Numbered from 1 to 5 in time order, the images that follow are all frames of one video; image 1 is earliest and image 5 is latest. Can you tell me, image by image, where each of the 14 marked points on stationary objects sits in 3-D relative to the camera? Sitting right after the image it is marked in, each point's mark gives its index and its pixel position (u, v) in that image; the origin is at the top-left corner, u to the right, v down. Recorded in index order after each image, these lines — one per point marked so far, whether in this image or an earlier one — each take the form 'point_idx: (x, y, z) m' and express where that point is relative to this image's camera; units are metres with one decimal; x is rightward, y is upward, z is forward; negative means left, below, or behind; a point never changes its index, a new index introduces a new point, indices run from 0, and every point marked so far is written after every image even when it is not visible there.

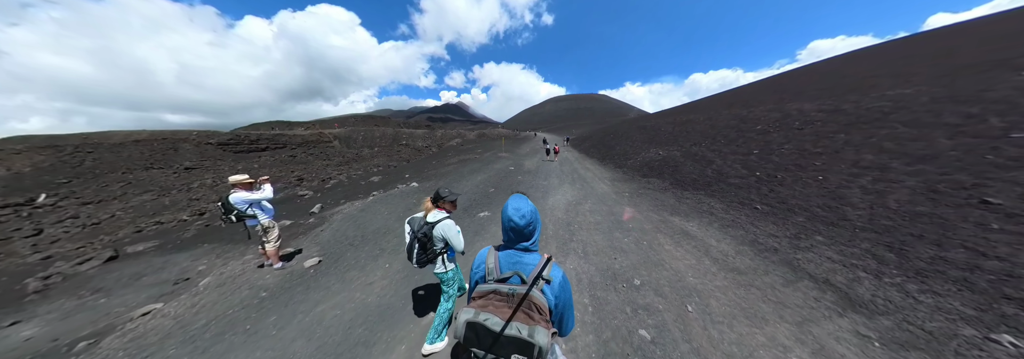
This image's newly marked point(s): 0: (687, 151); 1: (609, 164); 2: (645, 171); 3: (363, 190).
0: (+10.4, +1.8, +11.7) m
1: (+7.2, +1.2, +14.5) m
2: (+7.5, +0.5, +11.0) m
3: (-11.3, -0.7, +14.8) m
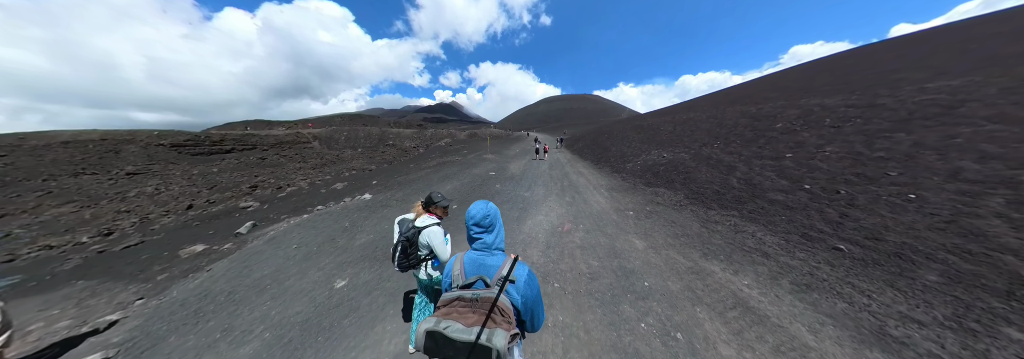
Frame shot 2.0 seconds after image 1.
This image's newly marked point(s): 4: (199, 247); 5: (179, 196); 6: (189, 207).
0: (+9.2, +1.4, +9.8) m
1: (+6.0, +0.8, +12.5) m
2: (+6.4, +0.1, +9.1) m
3: (-12.6, -1.2, +12.4) m
4: (-13.5, -2.9, +8.5) m
5: (-21.8, +0.6, +14.0) m
6: (-19.5, -1.6, +12.3) m
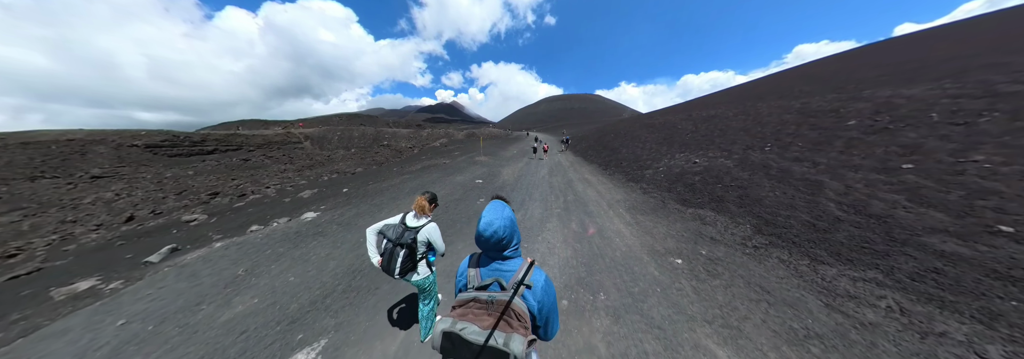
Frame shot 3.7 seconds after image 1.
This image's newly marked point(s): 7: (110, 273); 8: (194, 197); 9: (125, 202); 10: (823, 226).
0: (+8.8, +0.8, +7.5) m
1: (+5.6, +0.3, +10.3) m
2: (+5.9, -0.5, +6.8) m
3: (-13.0, -1.7, +10.3) m
4: (-14.0, -3.4, +6.4) m
5: (-22.2, +0.1, +12.0) m
6: (-19.9, -2.0, +10.2) m
7: (-14.9, -3.3, +7.2) m
8: (-19.4, -1.0, +12.0) m
9: (-21.7, -1.2, +11.0) m
10: (+6.4, -0.9, +4.0) m
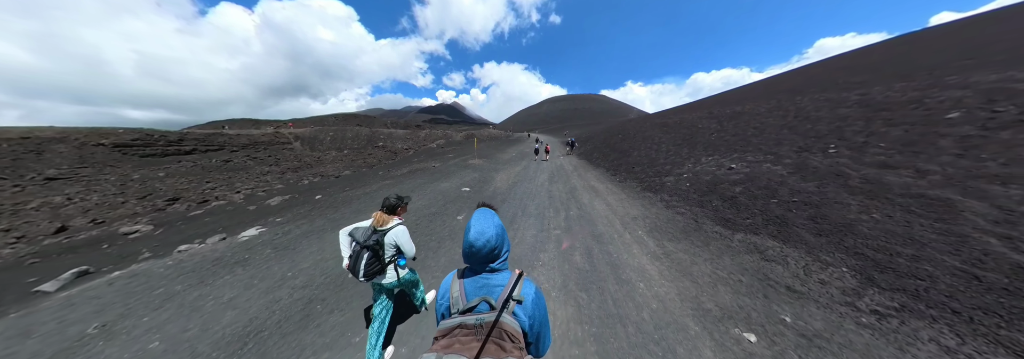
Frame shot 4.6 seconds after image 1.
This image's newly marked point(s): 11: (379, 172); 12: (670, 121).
0: (+8.4, +0.5, +5.9) m
1: (+5.3, 0.0, +8.7) m
2: (+5.6, -0.8, +5.2) m
3: (-13.3, -2.0, +8.9) m
4: (-14.4, -3.6, +5.1) m
5: (-22.5, -0.1, +10.8) m
6: (-20.3, -2.3, +8.9) m
7: (-15.3, -3.5, +5.9) m
8: (-19.7, -1.2, +10.8) m
9: (-22.0, -1.4, +9.8) m
10: (+6.0, -1.2, +2.4) m
11: (-10.9, +0.6, +16.0) m
12: (+13.9, +5.1, +17.1) m
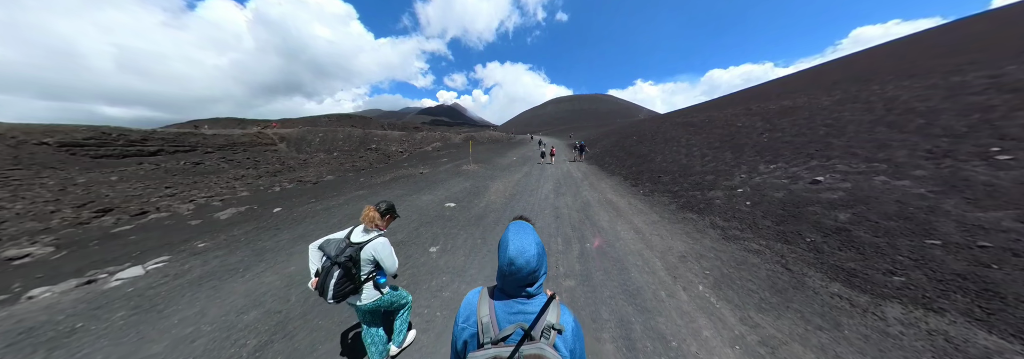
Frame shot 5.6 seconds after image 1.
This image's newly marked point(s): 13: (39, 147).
0: (+8.2, +0.1, +3.9) m
1: (+5.1, -0.5, +6.8) m
2: (+5.4, -1.2, +3.3) m
3: (-13.5, -2.4, +7.3) m
4: (-14.6, -4.0, +3.5) m
5: (-22.6, -0.4, +9.3) m
6: (-20.4, -2.6, +7.4) m
7: (-15.5, -3.9, +4.3) m
8: (-19.8, -1.6, +9.3) m
9: (-22.1, -1.8, +8.3) m
10: (+5.7, -1.6, +0.5) m
11: (-10.9, +0.2, +14.4) m
12: (+13.9, +4.6, +15.1) m
13: (-26.4, +1.8, +10.9) m
